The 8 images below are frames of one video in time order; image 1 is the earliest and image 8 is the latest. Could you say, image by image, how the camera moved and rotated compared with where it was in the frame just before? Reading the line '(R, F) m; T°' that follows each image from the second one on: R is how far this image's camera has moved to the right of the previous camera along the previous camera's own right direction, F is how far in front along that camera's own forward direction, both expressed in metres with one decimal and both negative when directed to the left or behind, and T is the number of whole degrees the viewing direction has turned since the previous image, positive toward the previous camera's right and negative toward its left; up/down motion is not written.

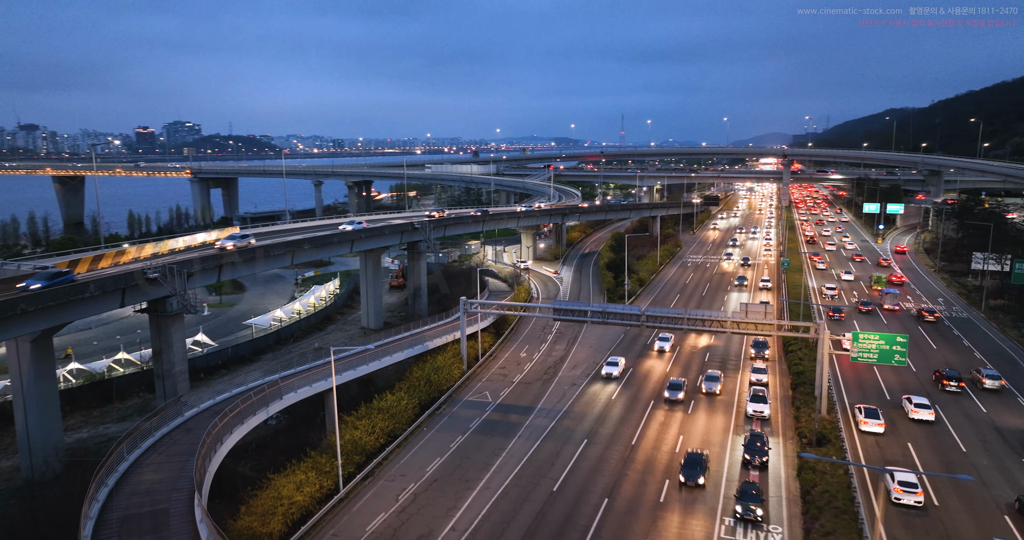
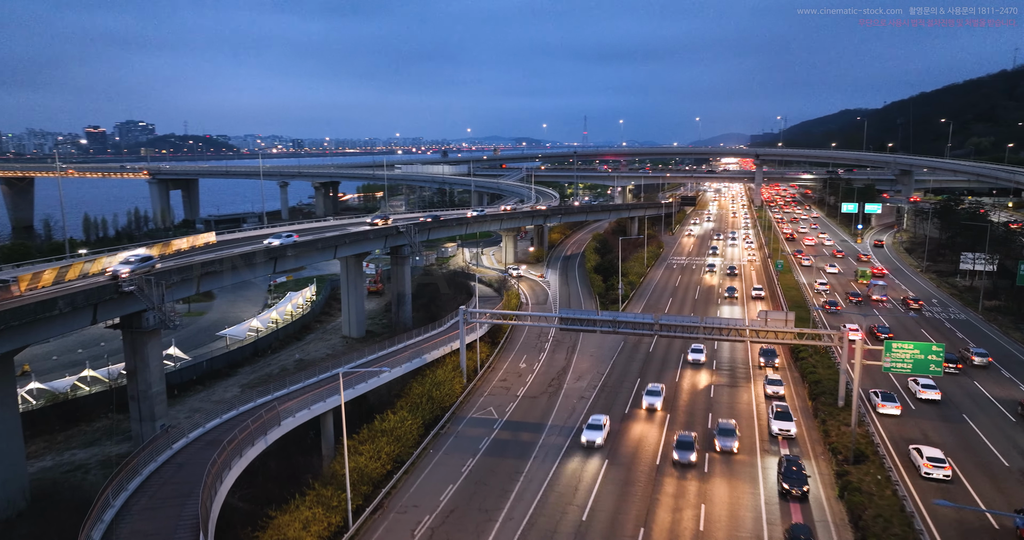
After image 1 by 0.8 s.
(-2.0, +2.1) m; +3°
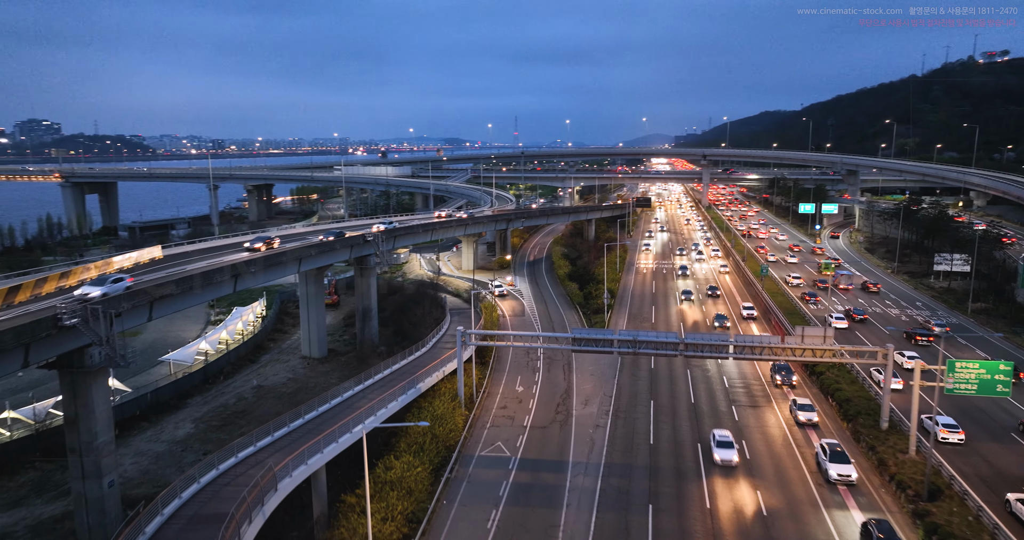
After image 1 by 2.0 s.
(-3.2, +3.9) m; +6°
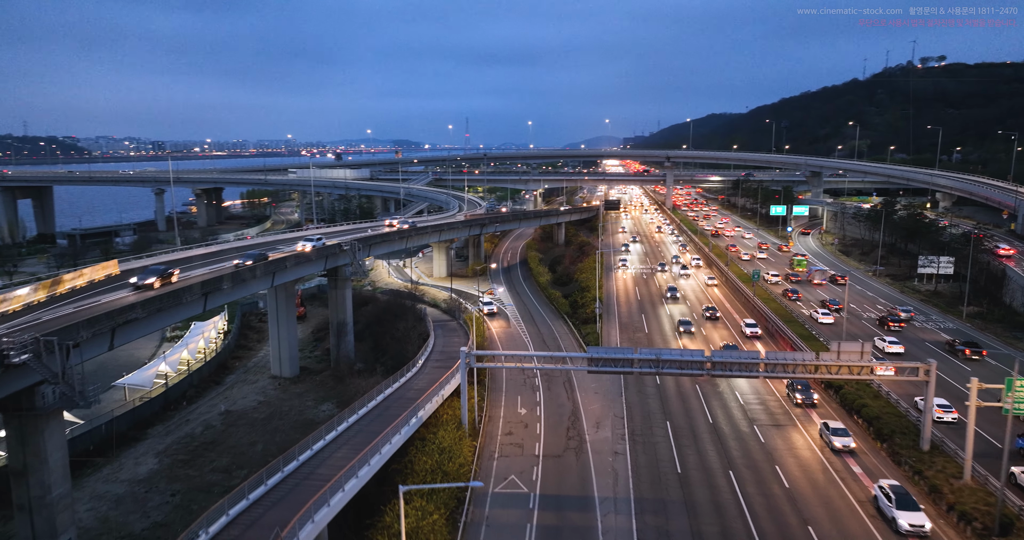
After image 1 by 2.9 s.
(-2.3, +2.9) m; +4°
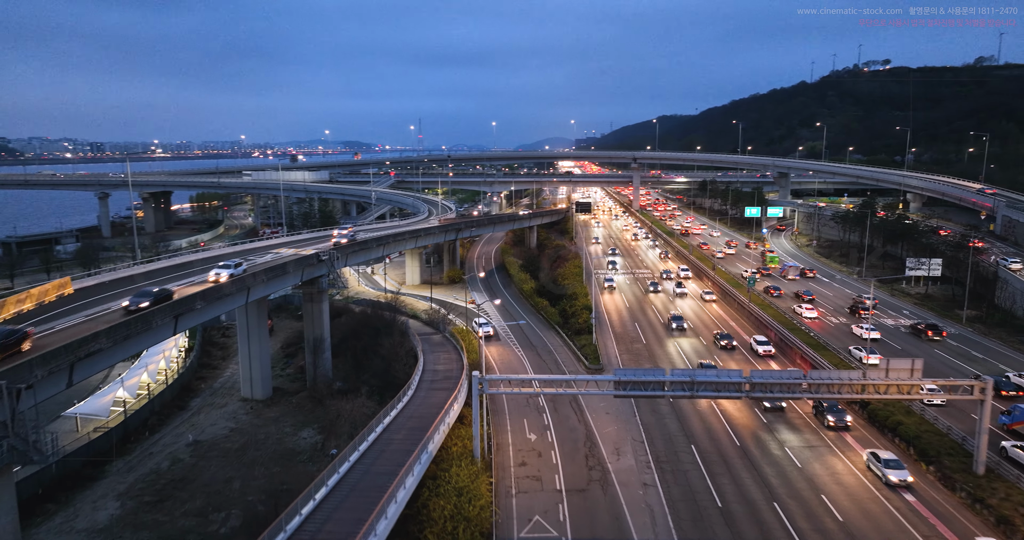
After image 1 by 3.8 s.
(-2.3, +2.9) m; +4°
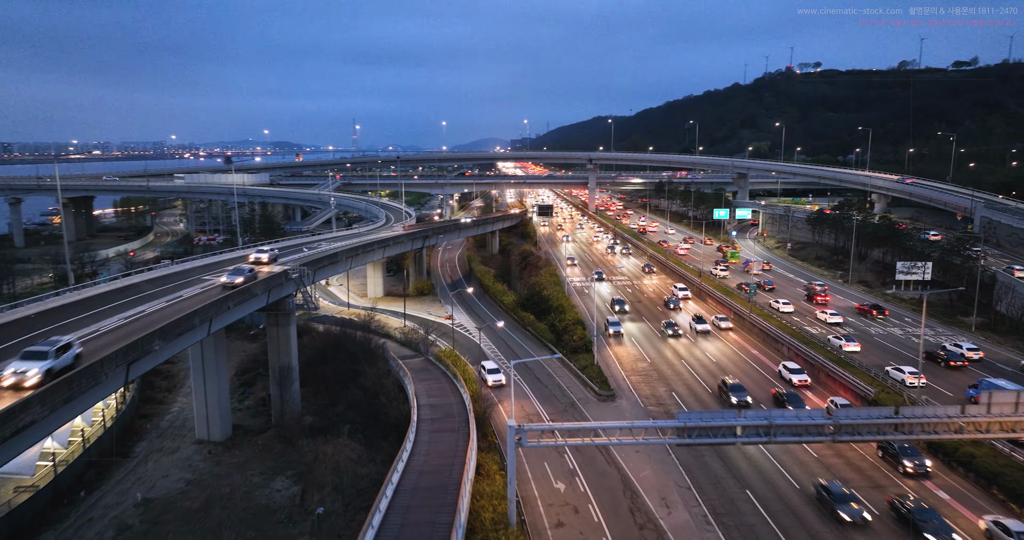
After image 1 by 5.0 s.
(-3.1, +4.6) m; +5°
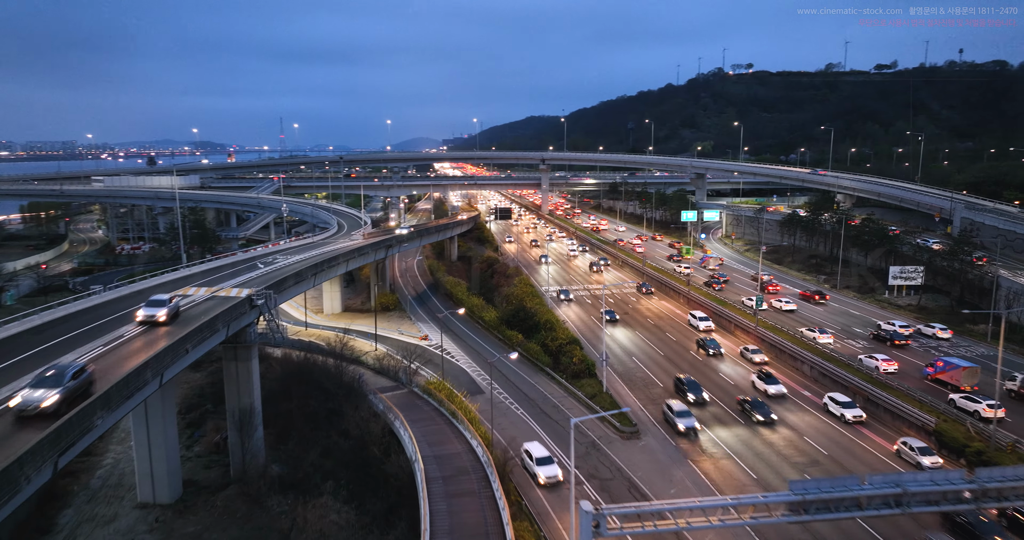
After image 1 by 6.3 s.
(-3.1, +5.0) m; +5°
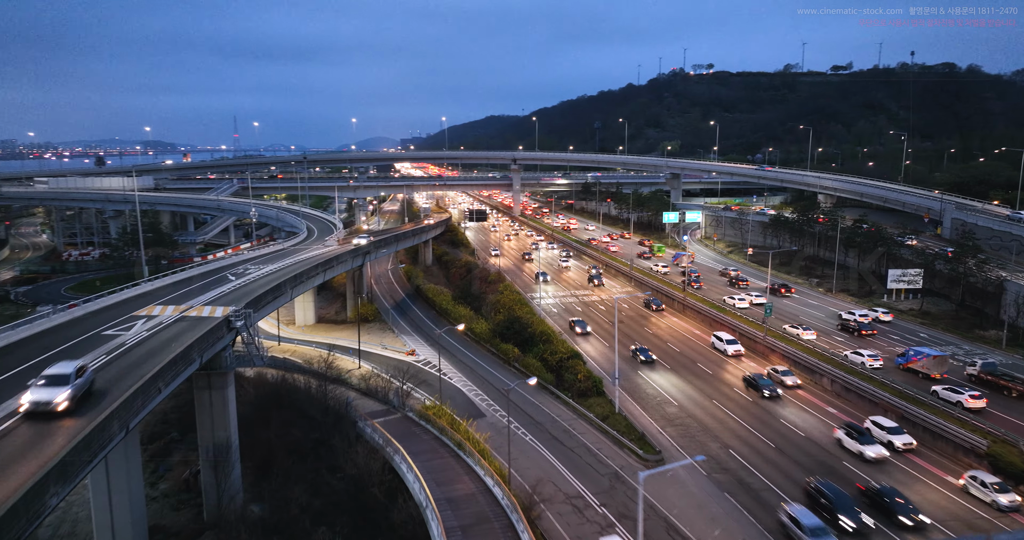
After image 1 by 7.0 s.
(-2.0, +3.2) m; +3°
